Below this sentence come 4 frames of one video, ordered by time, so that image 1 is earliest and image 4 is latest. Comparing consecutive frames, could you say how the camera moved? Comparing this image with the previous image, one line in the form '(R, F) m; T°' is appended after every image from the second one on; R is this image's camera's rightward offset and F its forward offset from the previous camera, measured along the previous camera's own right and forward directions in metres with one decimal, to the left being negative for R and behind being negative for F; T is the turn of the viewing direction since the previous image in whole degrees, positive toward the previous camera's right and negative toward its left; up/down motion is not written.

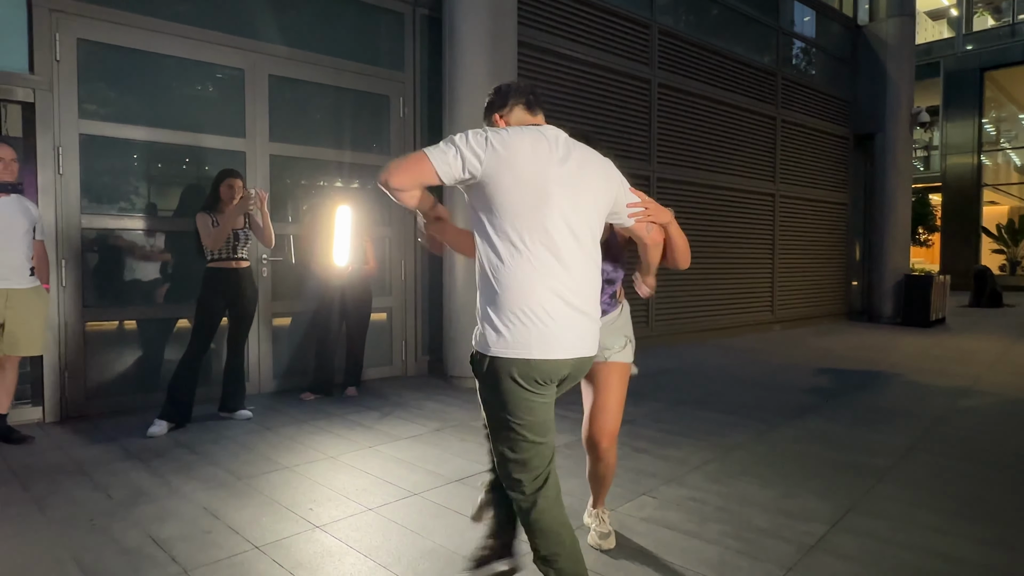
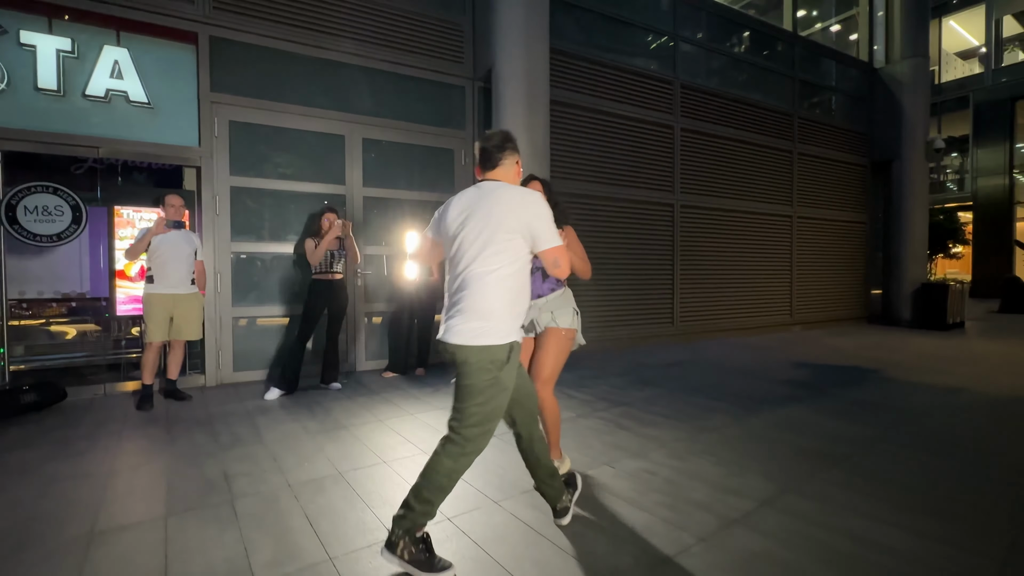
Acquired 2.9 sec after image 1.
(+0.2, -1.0) m; -6°
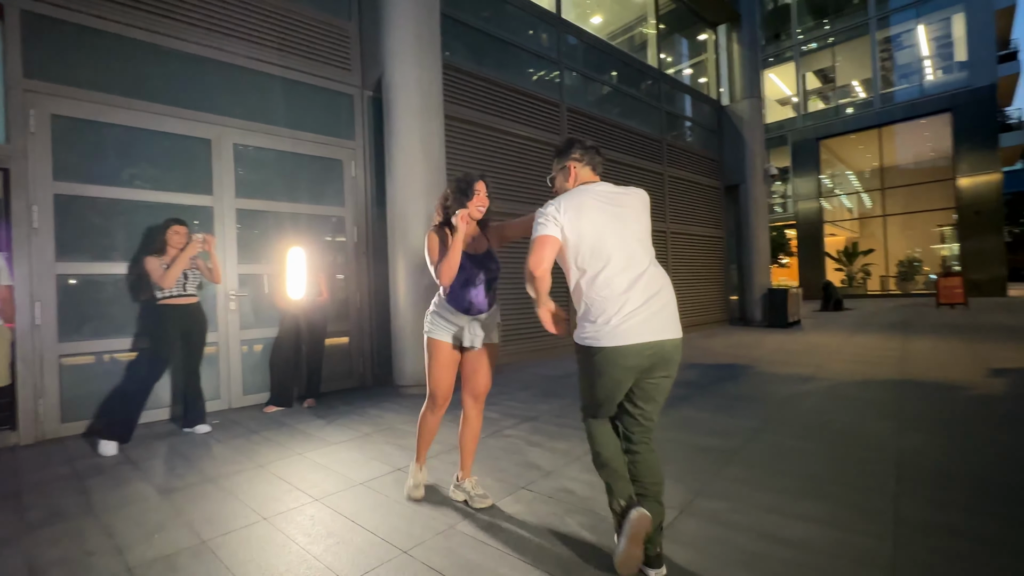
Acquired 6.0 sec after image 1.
(-0.1, +0.2) m; +13°
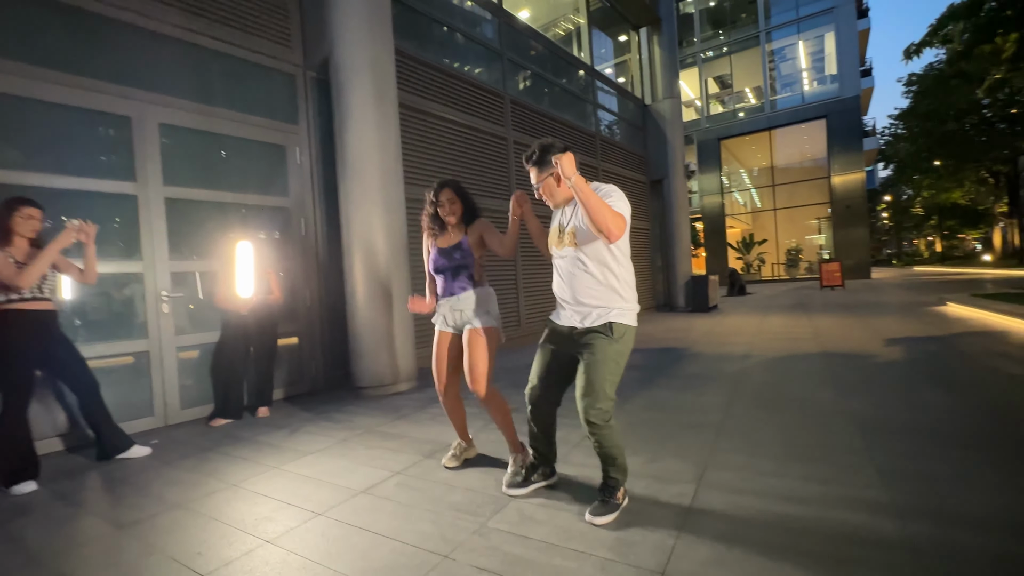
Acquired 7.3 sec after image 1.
(-0.5, +0.1) m; +10°
